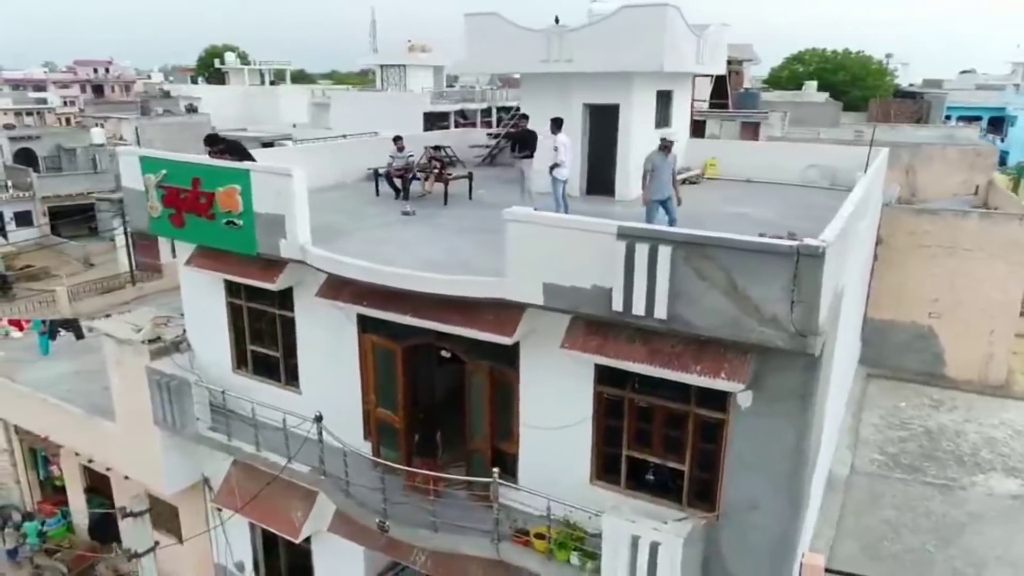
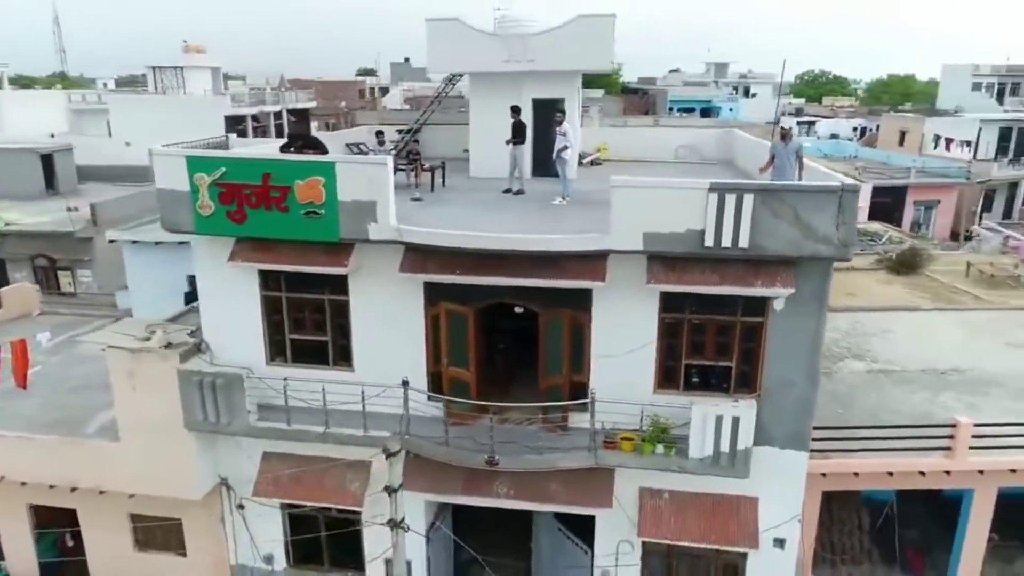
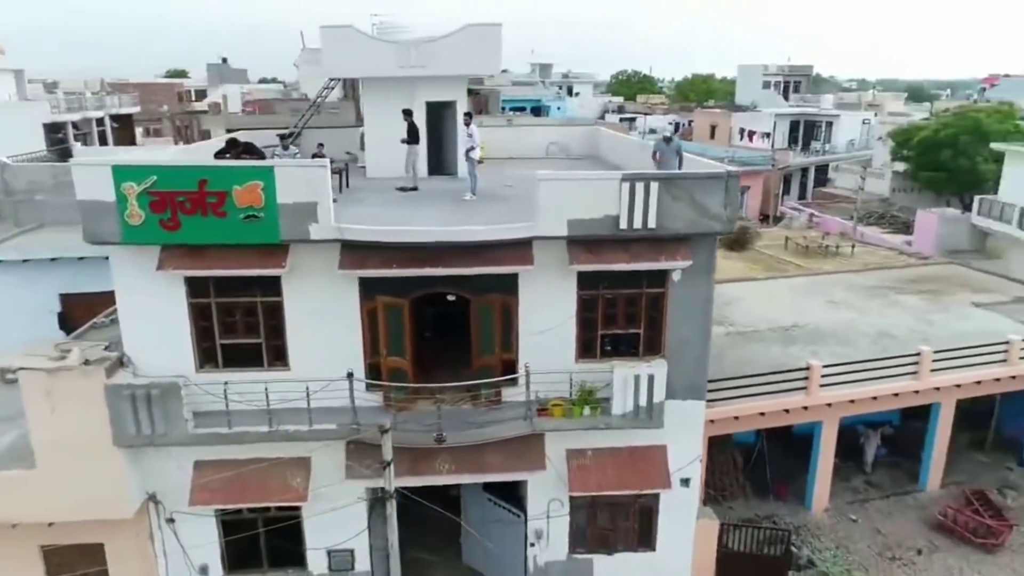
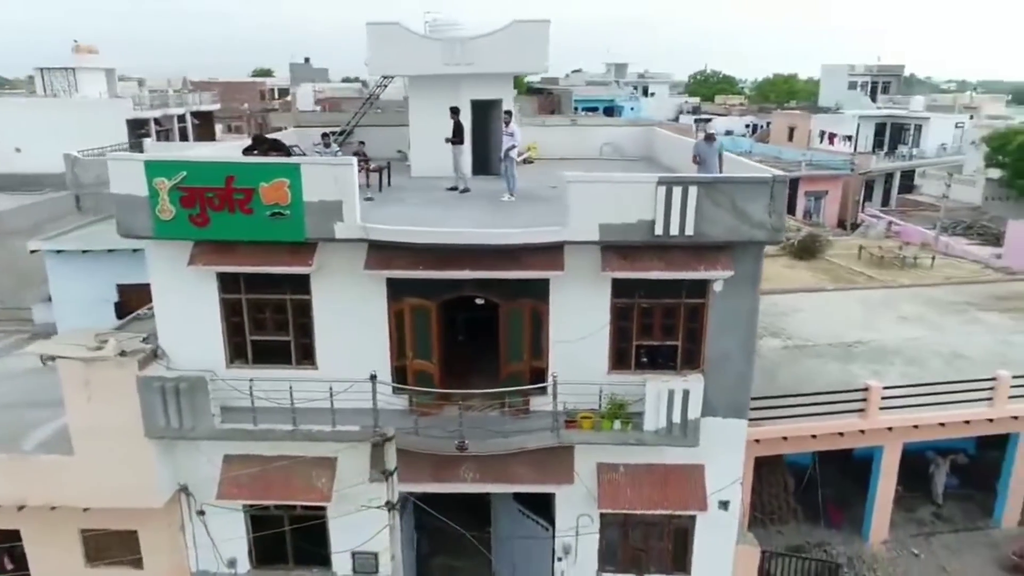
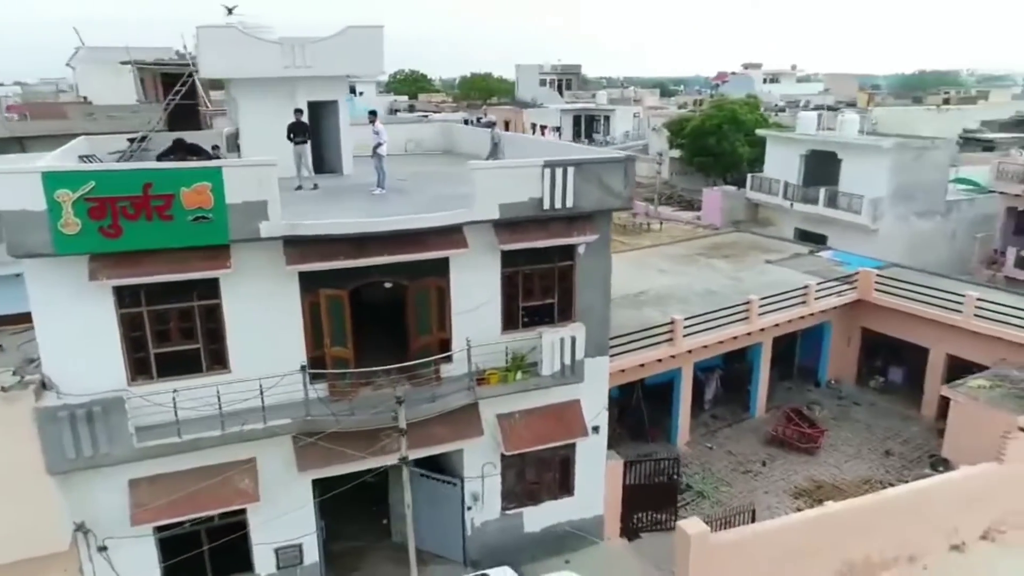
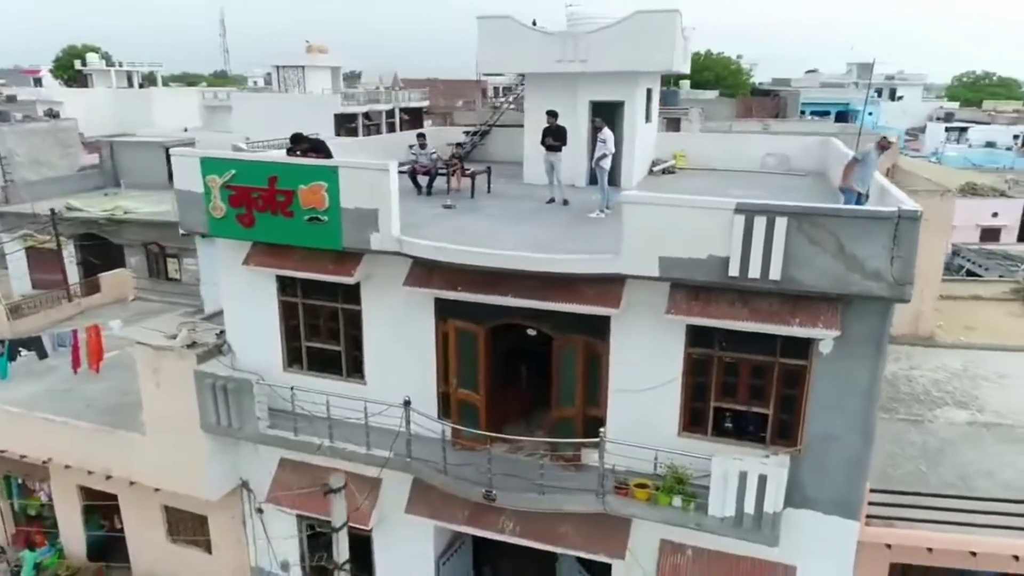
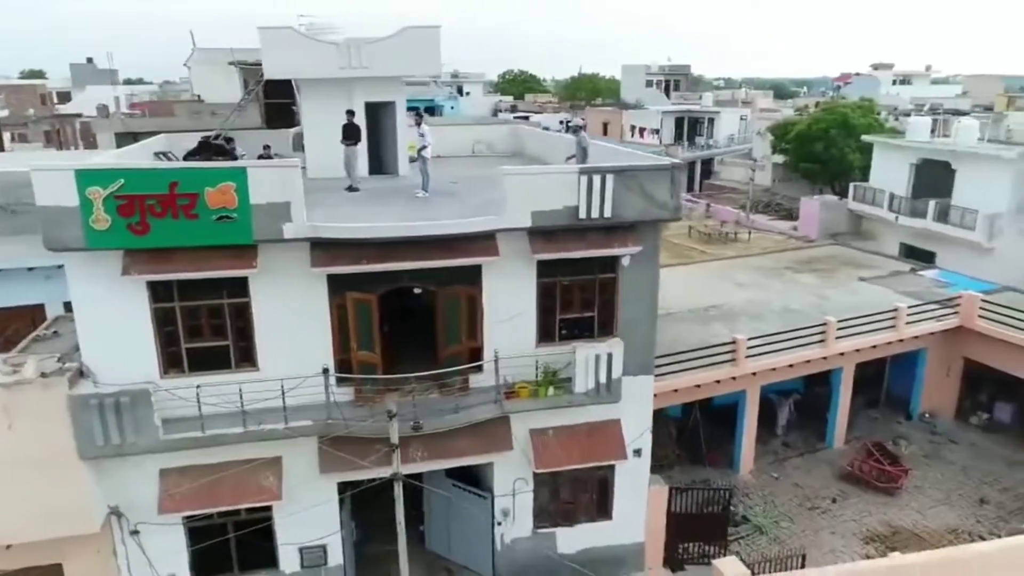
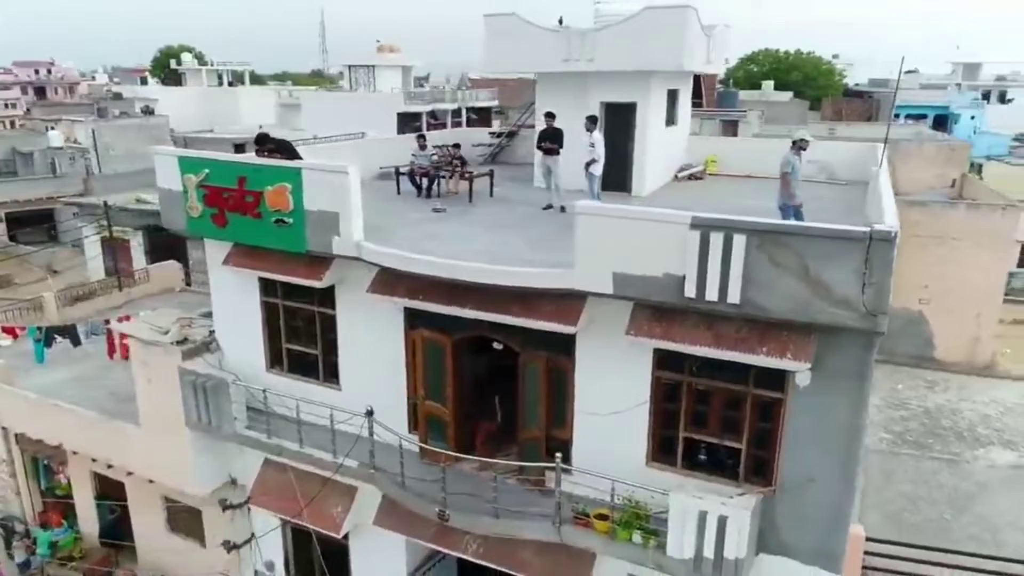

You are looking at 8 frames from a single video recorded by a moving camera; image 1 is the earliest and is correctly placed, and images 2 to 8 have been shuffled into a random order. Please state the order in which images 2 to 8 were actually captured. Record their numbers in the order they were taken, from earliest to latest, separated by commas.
8, 6, 2, 4, 3, 7, 5
